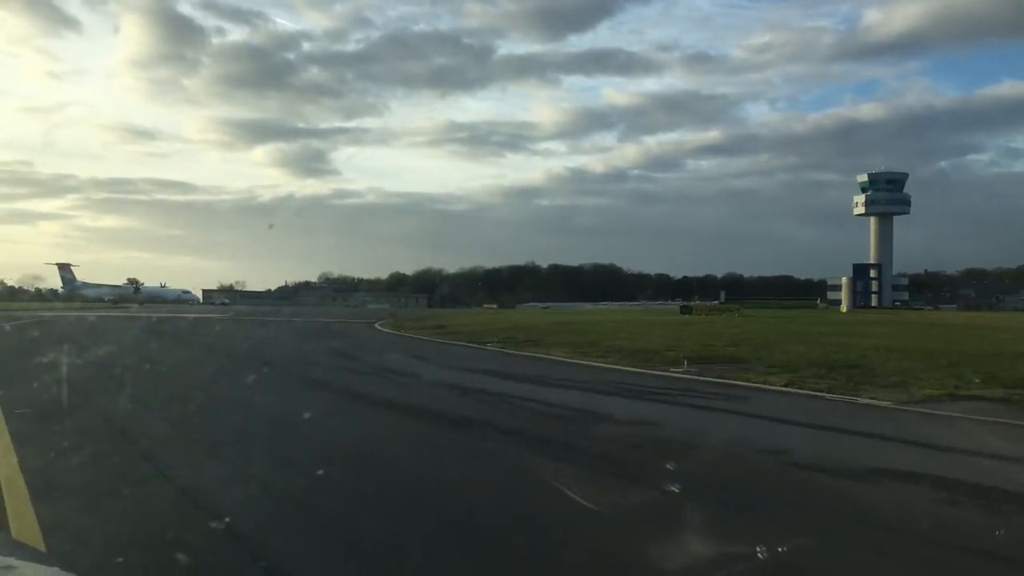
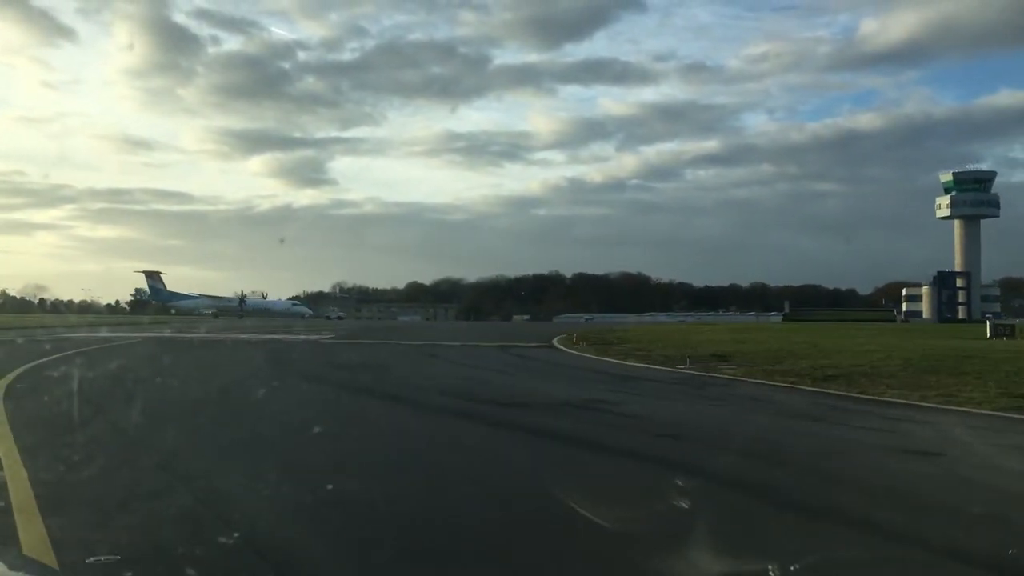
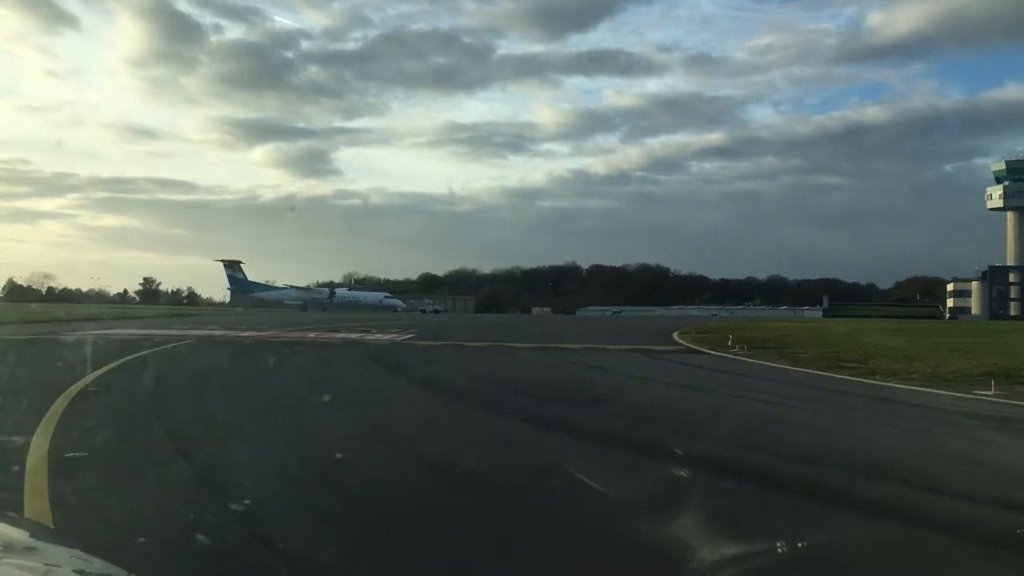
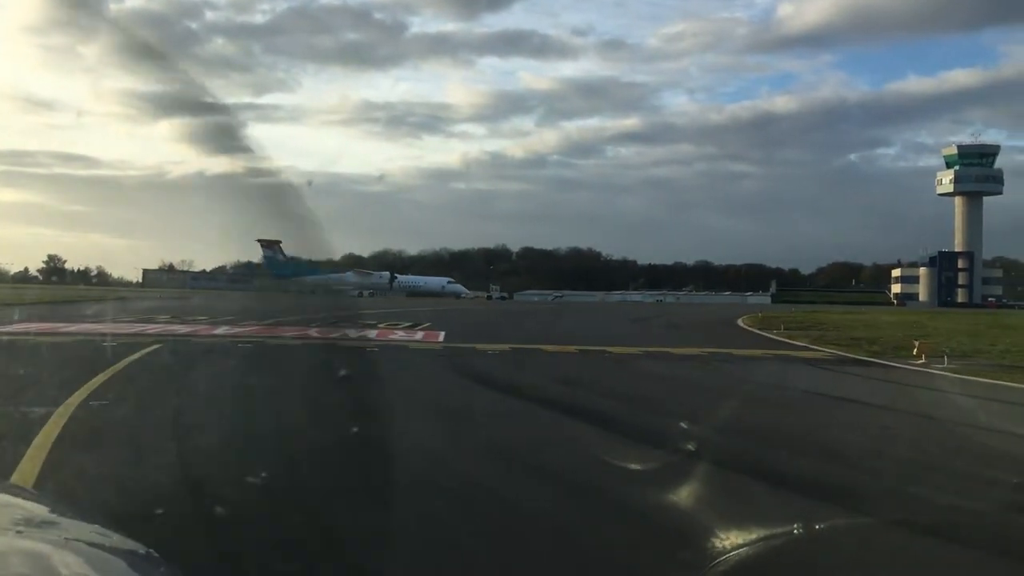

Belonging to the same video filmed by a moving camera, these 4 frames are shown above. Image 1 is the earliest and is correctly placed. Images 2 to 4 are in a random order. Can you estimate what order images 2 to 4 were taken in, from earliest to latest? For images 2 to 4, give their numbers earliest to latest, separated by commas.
2, 3, 4
